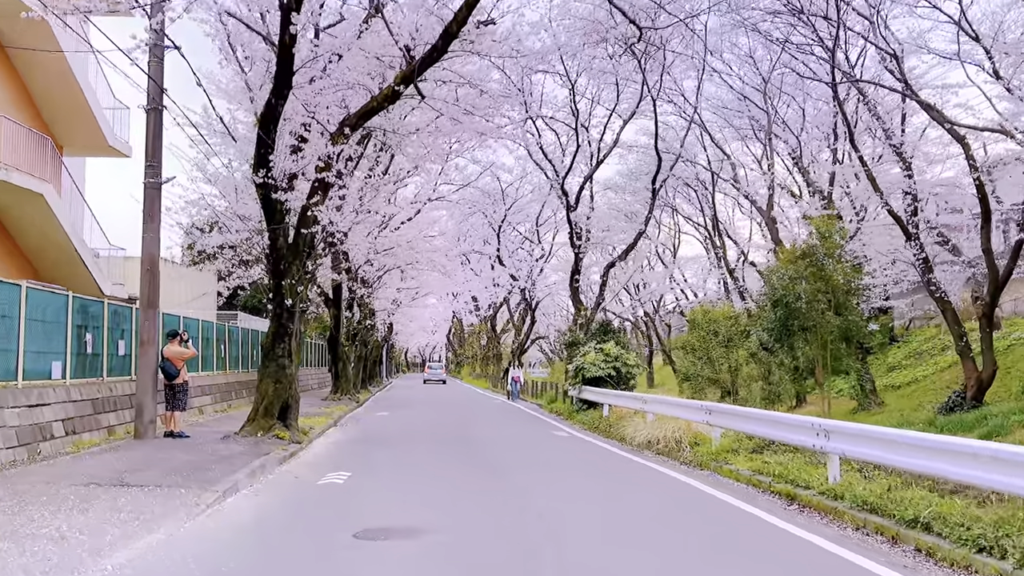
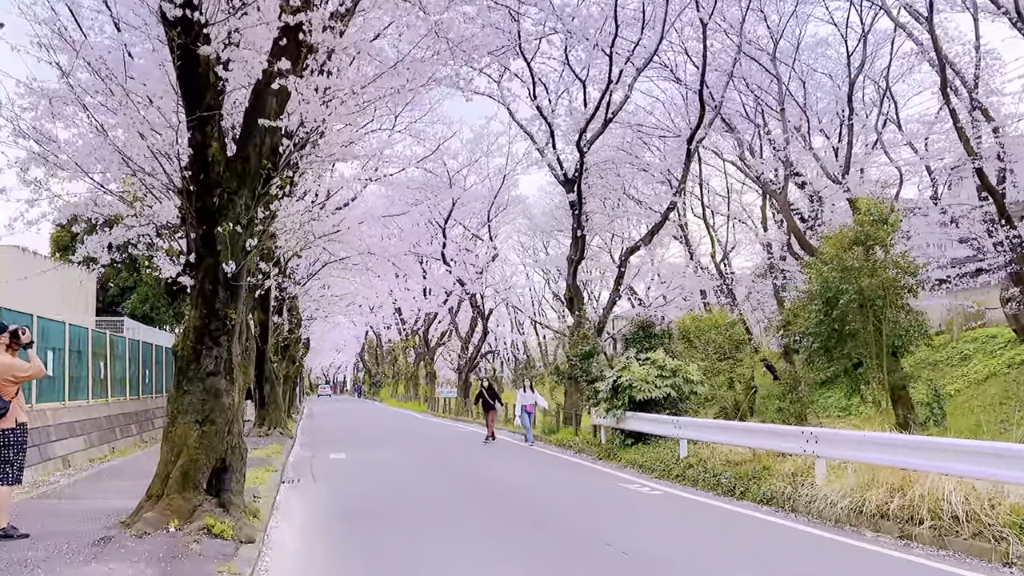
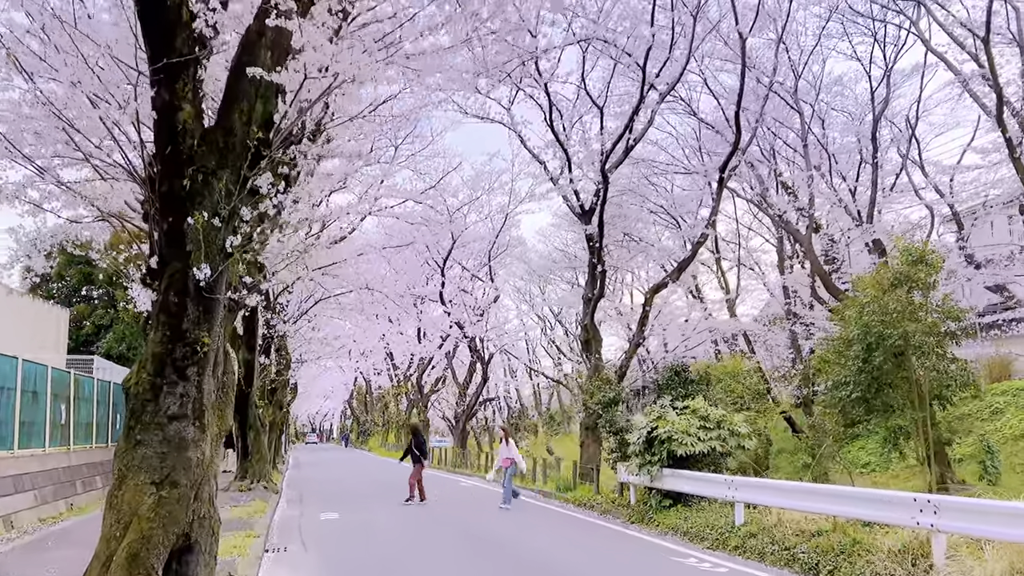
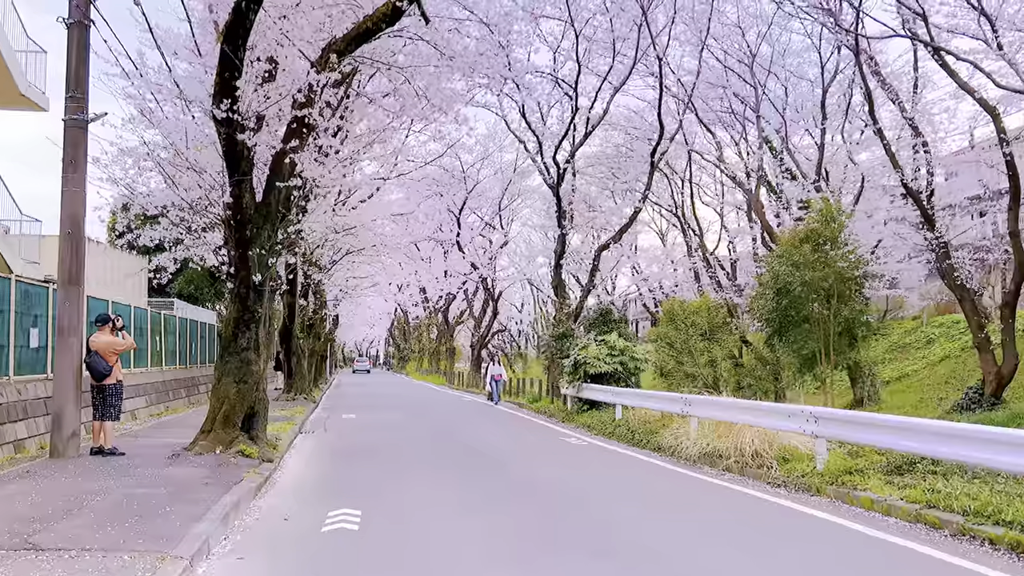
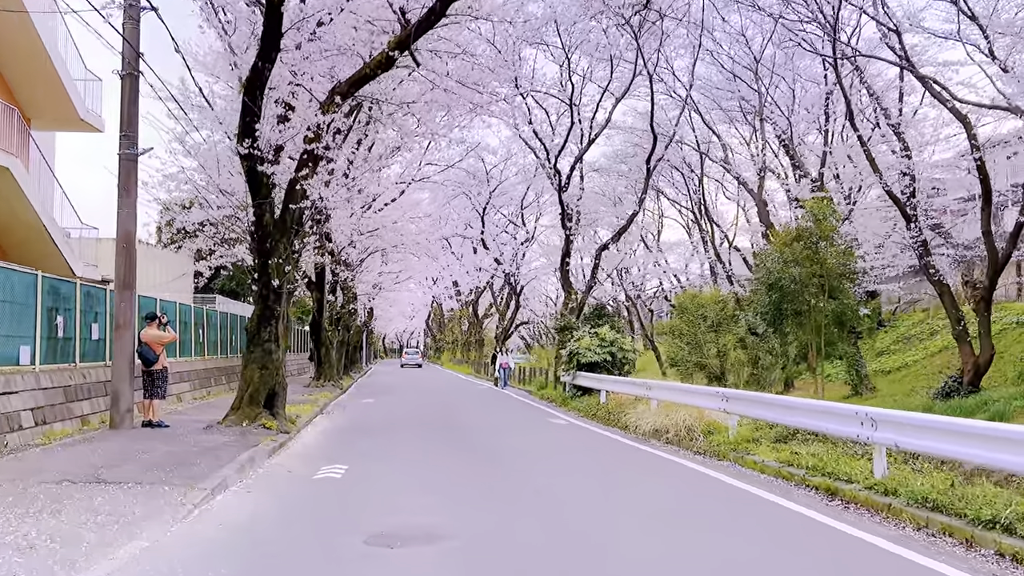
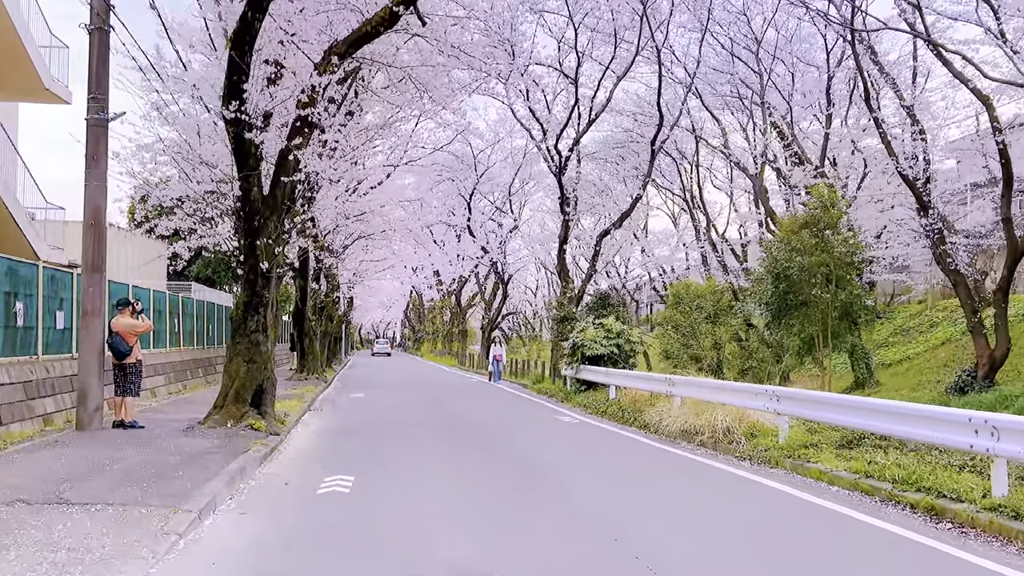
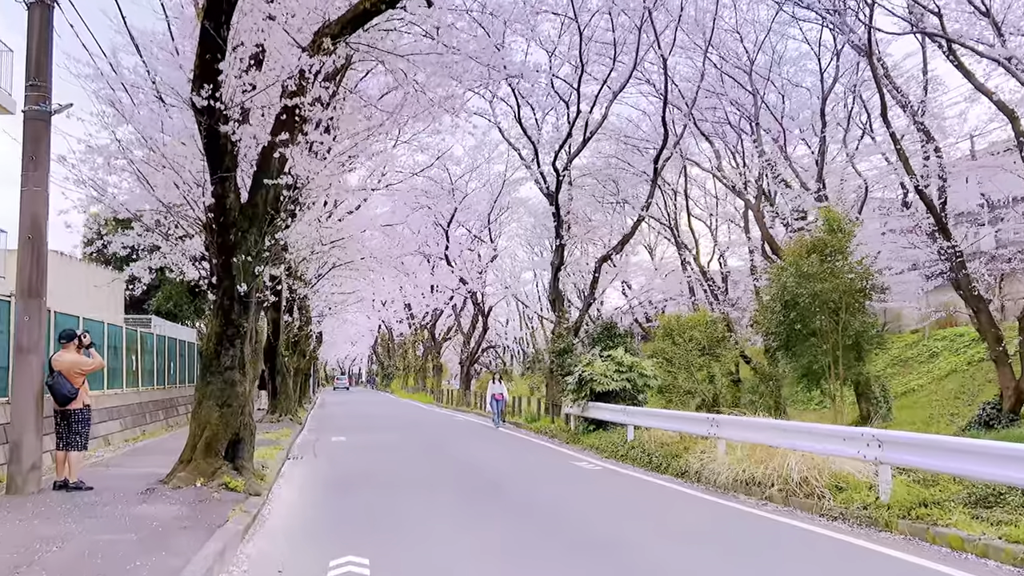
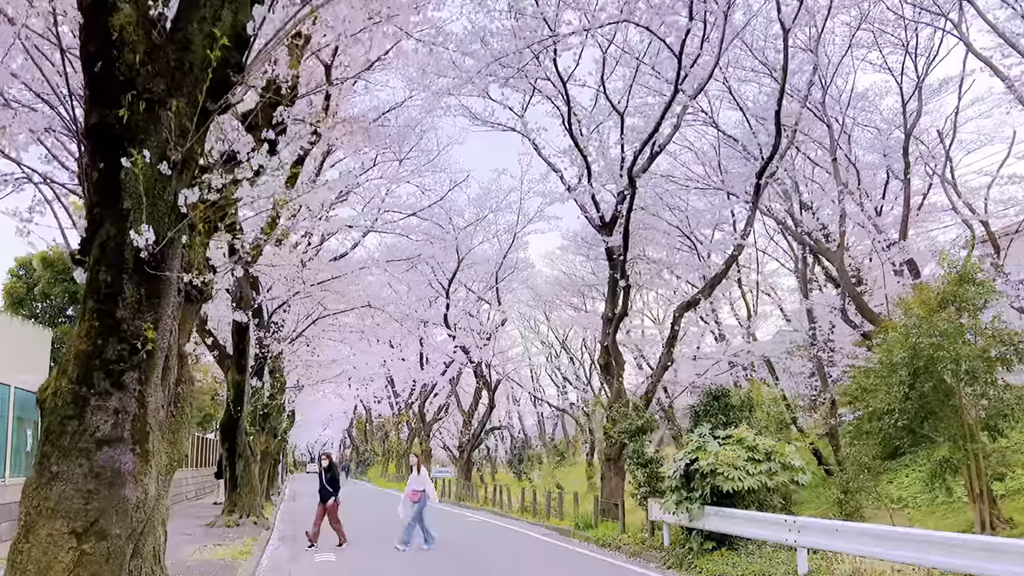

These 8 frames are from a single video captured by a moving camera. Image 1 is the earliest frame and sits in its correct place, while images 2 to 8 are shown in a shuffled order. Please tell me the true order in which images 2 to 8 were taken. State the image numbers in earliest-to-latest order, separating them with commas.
5, 6, 4, 7, 2, 3, 8
